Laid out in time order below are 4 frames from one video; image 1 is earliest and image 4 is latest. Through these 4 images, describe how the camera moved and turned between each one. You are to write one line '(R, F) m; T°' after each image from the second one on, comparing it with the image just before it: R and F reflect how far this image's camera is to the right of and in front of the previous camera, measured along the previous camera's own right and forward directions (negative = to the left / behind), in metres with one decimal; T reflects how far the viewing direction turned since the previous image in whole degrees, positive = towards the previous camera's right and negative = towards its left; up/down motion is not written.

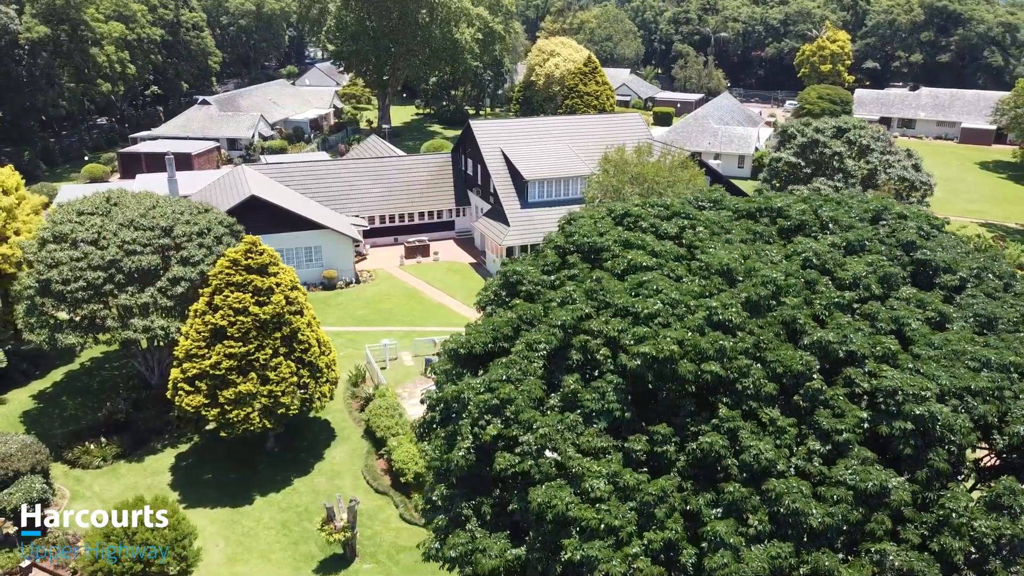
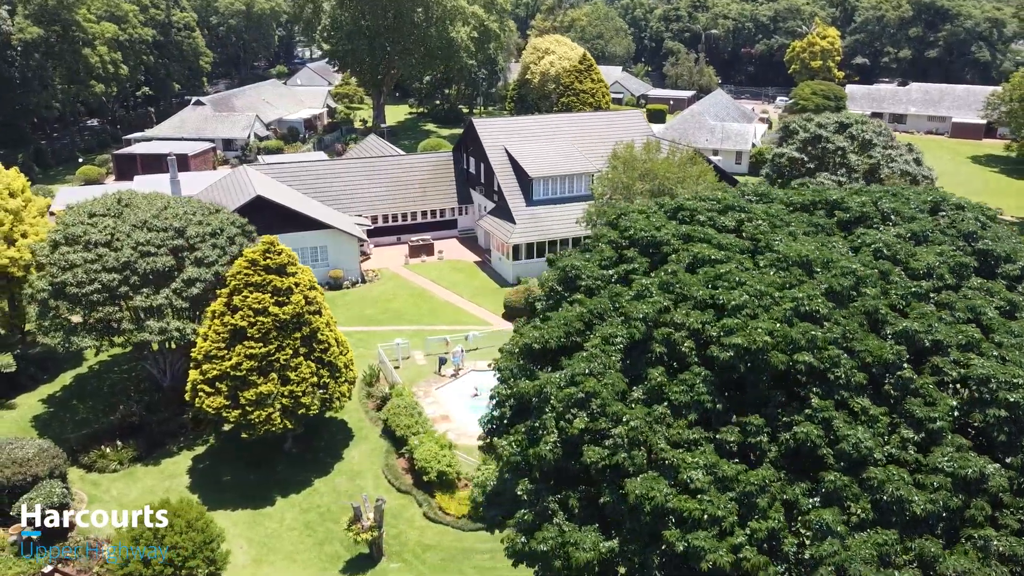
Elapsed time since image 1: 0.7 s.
(-1.2, 0.0) m; +1°
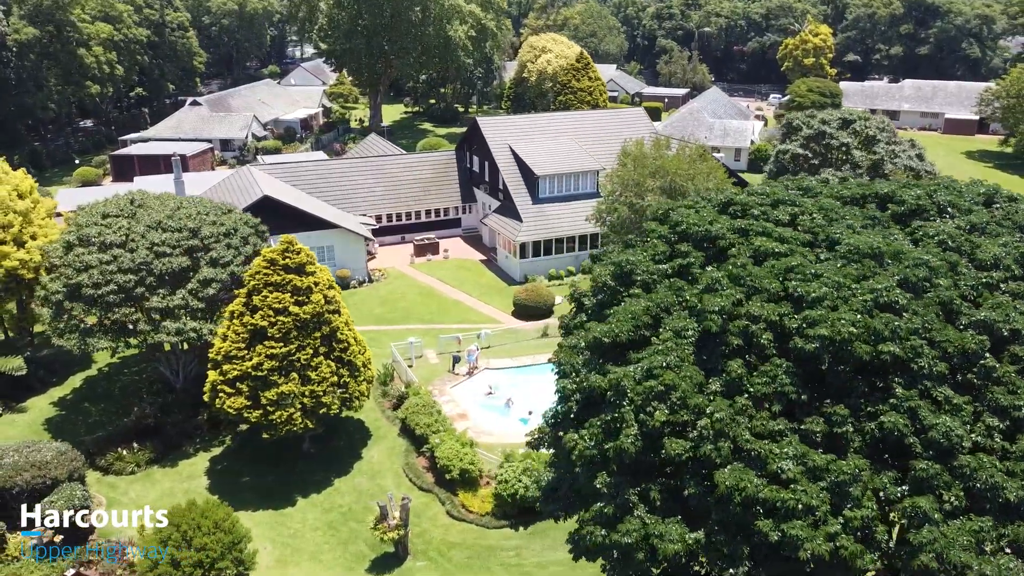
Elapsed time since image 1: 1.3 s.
(-1.1, 0.0) m; +1°
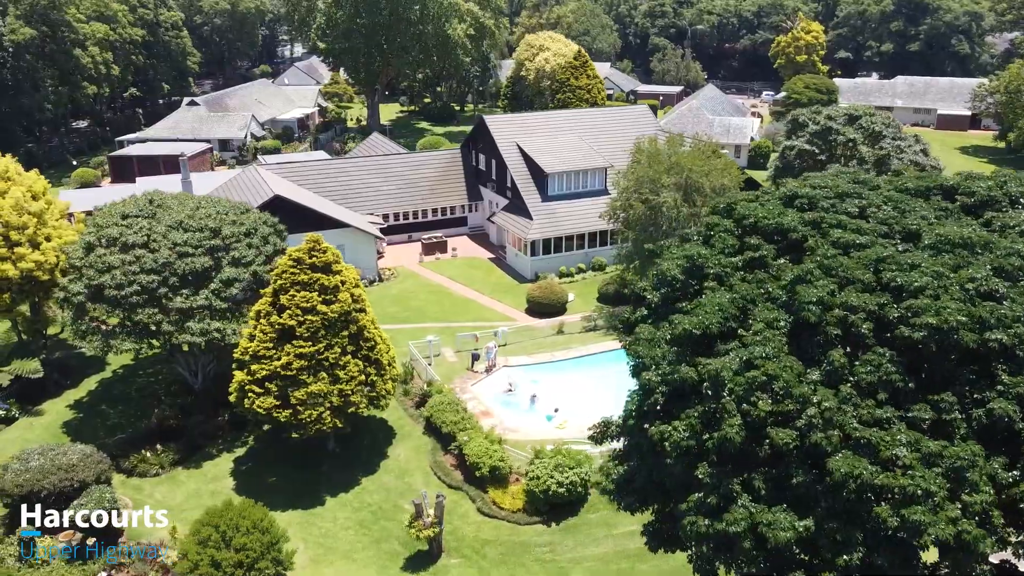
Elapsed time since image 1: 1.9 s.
(-1.4, 0.0) m; +1°
